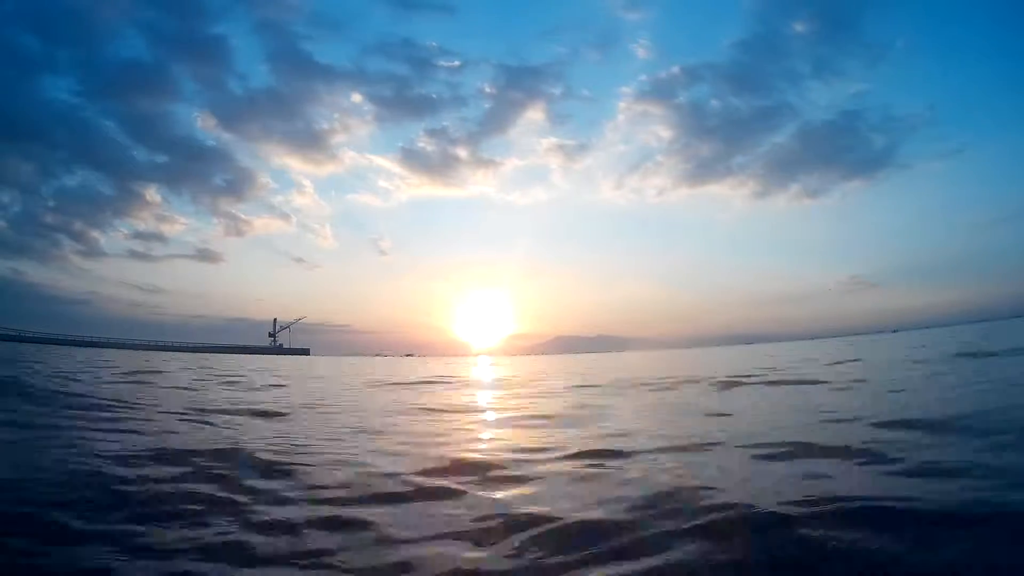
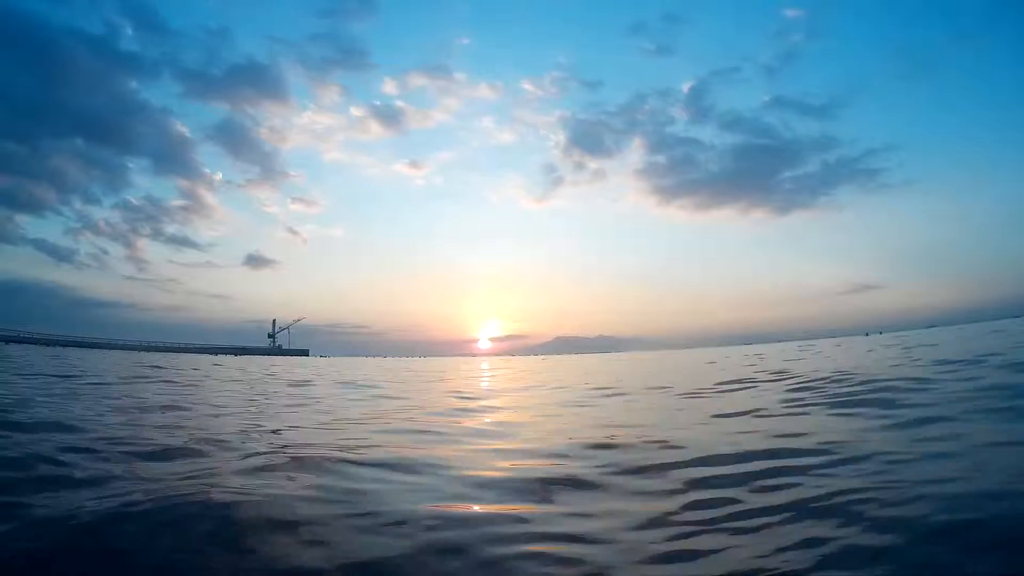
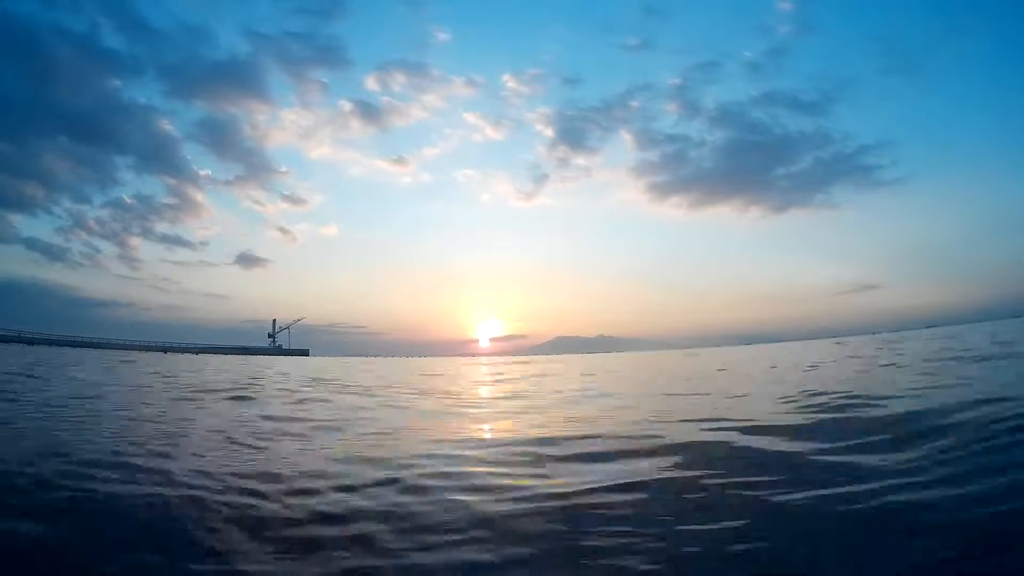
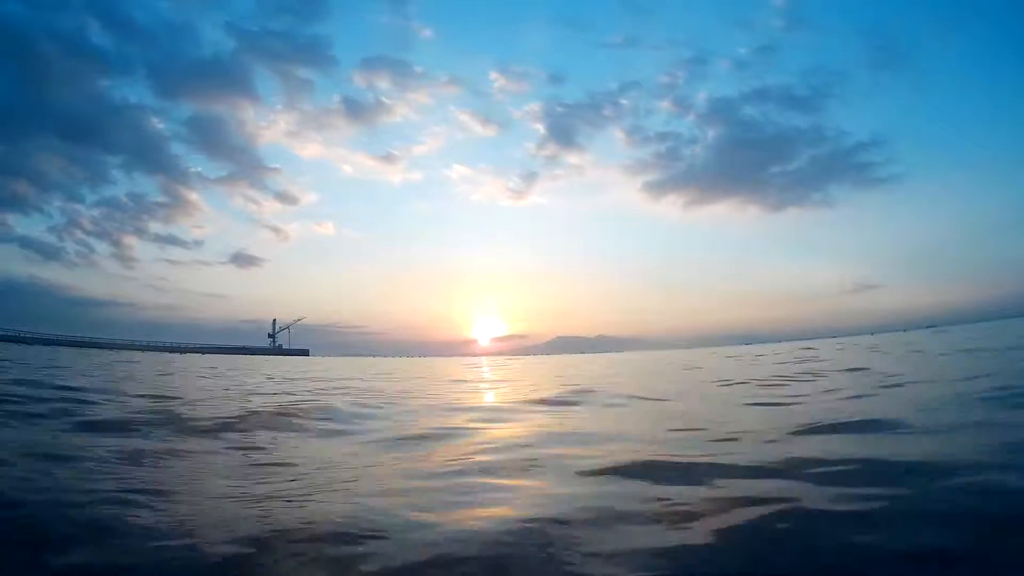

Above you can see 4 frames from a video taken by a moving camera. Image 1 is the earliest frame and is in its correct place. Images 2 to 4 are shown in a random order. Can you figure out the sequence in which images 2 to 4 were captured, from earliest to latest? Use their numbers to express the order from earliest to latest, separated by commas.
4, 3, 2
